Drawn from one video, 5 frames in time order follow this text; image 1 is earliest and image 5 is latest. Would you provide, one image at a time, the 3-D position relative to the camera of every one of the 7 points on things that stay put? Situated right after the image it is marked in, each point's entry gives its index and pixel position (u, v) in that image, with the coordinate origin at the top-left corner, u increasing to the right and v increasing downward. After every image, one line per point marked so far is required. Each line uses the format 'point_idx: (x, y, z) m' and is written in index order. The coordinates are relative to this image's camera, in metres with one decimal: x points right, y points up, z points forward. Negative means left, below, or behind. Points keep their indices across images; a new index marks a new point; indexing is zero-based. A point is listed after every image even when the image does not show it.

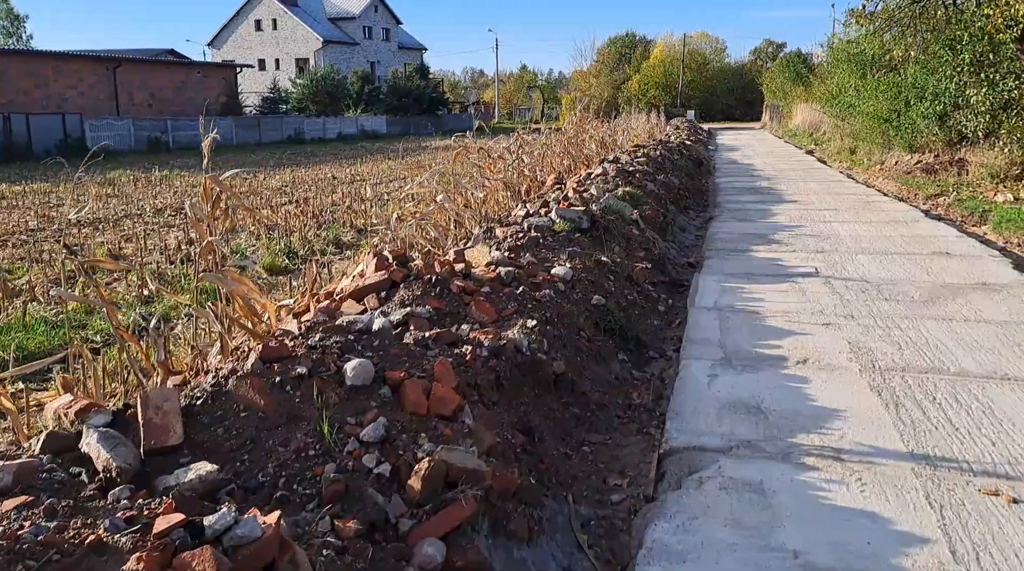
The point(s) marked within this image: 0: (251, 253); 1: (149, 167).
0: (-2.1, +0.3, +6.8) m
1: (-7.1, +2.3, +16.5) m
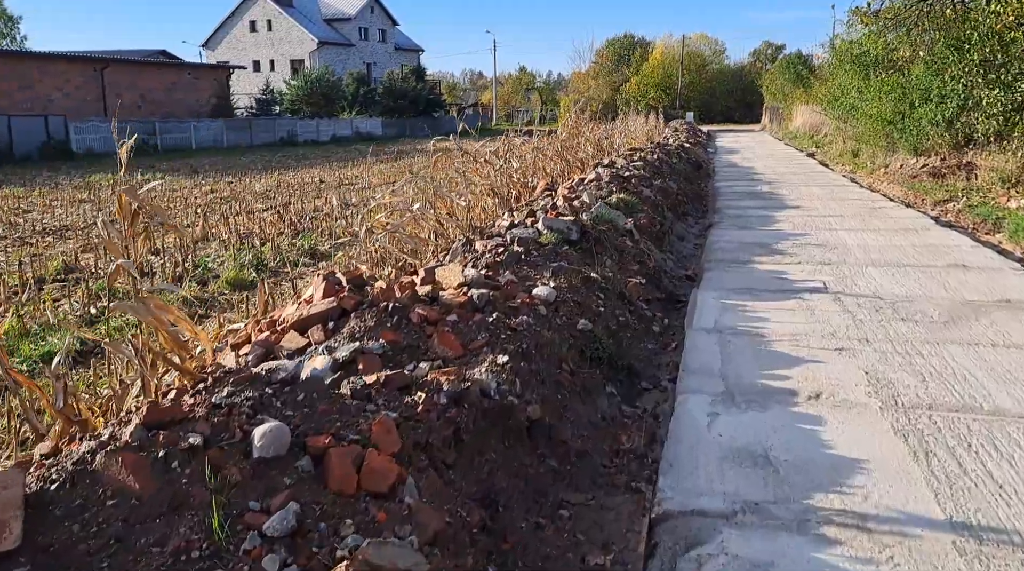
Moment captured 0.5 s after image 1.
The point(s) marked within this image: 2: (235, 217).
0: (-2.2, +0.1, +6.3) m
1: (-7.2, +2.2, +16.1) m
2: (-3.0, +0.8, +9.2) m
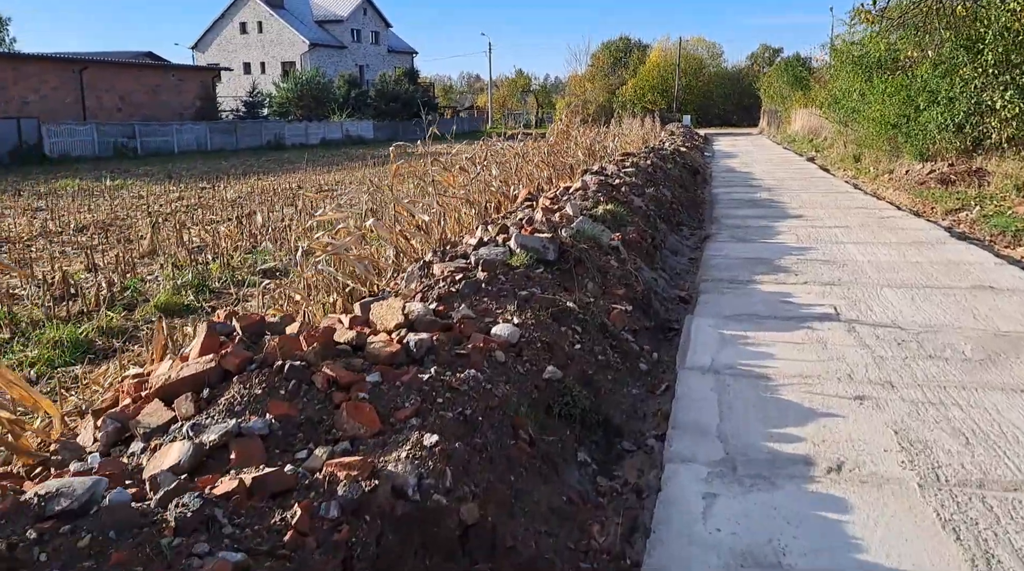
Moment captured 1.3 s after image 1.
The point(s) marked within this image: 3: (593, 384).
0: (-2.4, 0.0, +5.6) m
1: (-7.5, +2.0, +15.4) m
2: (-3.2, +0.6, +8.5) m
3: (+0.3, -0.4, +3.3) m
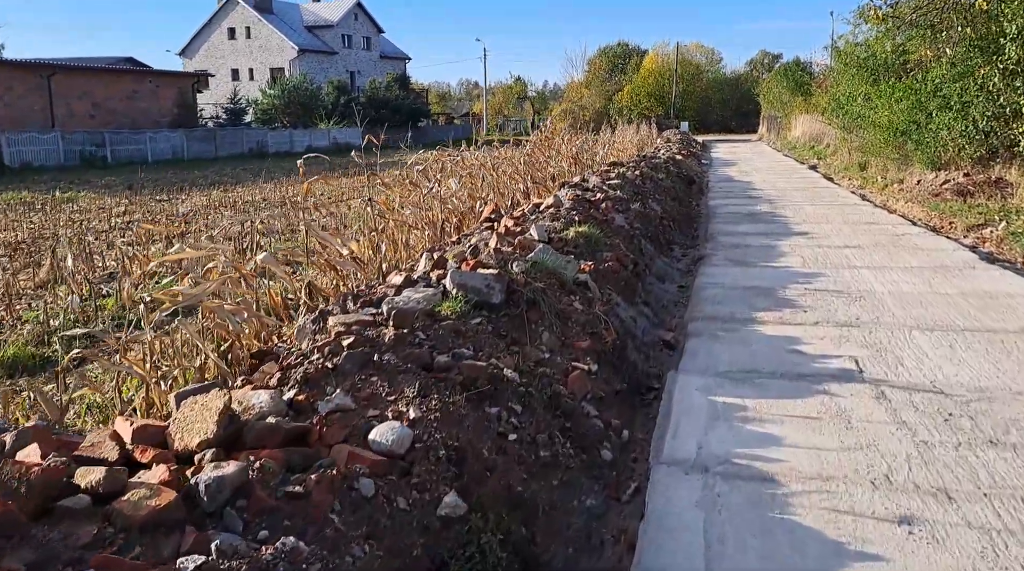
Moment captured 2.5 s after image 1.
0: (-2.7, -0.2, +4.6) m
1: (-7.8, +1.7, +14.4) m
2: (-3.5, +0.3, +7.5) m
3: (0.0, -0.6, +2.3) m
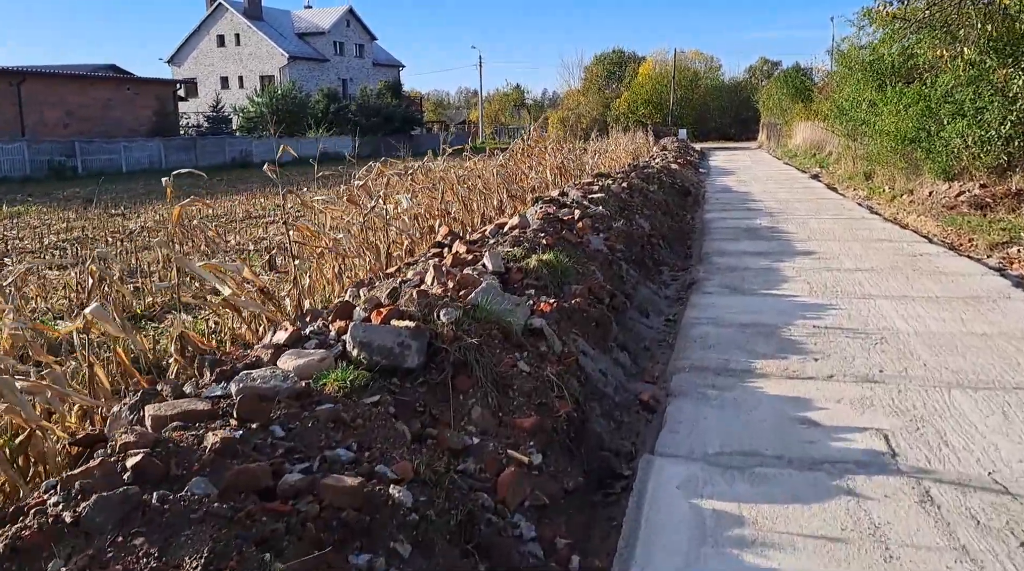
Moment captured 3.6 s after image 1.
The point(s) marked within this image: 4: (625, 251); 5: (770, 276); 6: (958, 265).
0: (-2.9, -0.5, +3.7) m
1: (-8.0, +1.4, +13.5) m
2: (-3.8, +0.1, +6.6) m
3: (-0.2, -0.8, +1.4) m
4: (+0.9, +0.3, +6.5) m
5: (+2.1, +0.1, +6.9) m
6: (+3.6, +0.2, +6.9) m
